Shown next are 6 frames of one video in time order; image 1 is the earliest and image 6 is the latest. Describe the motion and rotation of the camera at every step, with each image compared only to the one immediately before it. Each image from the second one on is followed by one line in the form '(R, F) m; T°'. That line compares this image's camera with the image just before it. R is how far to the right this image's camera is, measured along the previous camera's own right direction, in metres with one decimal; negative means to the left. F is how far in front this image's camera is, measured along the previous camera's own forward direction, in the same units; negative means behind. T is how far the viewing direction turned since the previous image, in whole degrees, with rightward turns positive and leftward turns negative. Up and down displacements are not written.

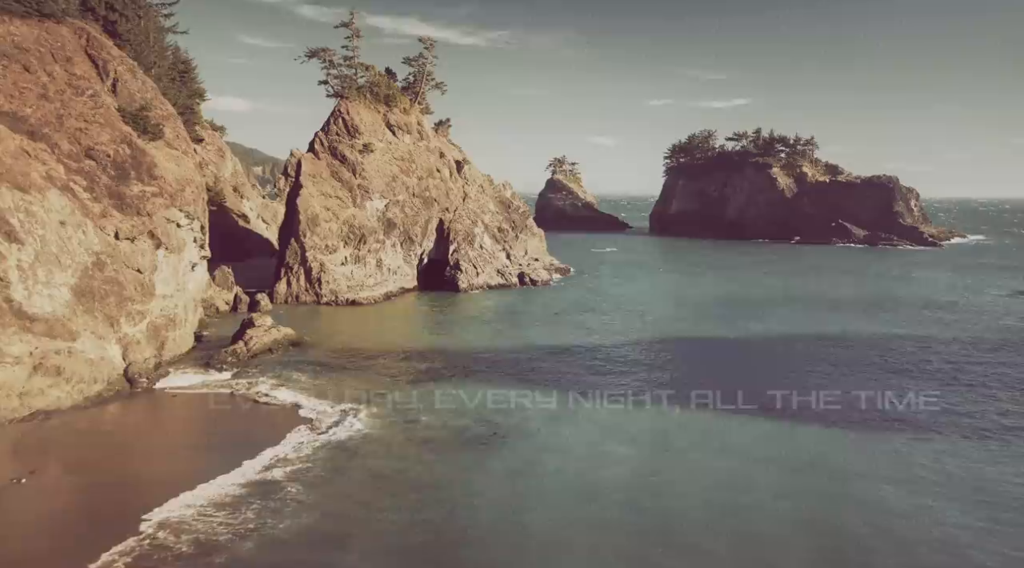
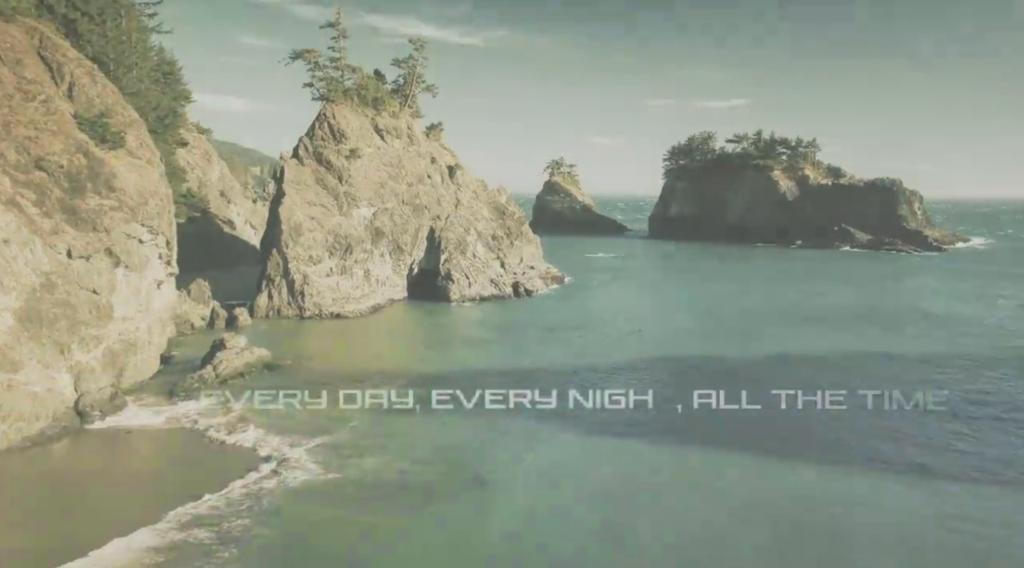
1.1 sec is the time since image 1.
(+0.3, +2.1) m; 0°
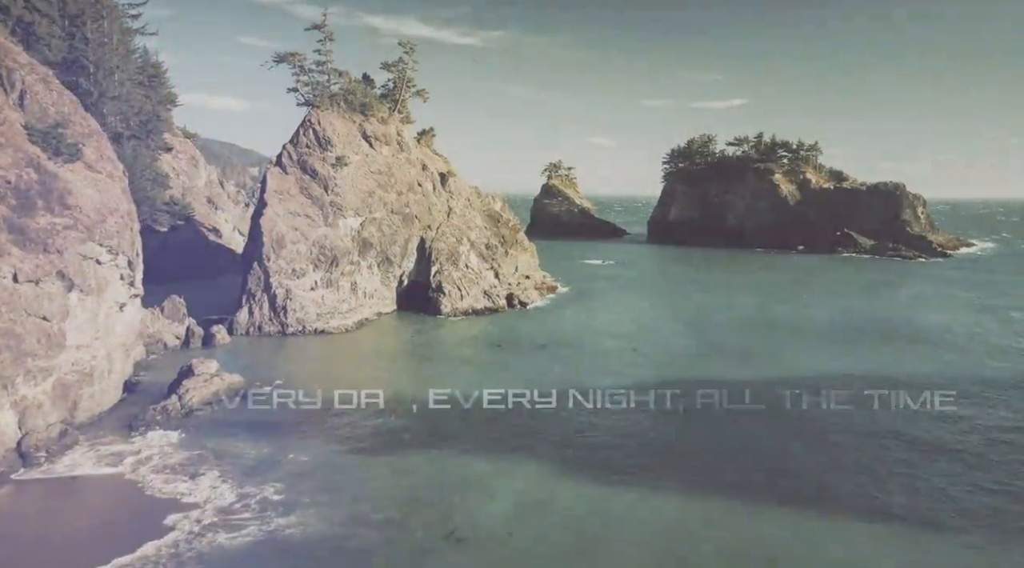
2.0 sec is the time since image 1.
(+0.3, +1.9) m; 0°
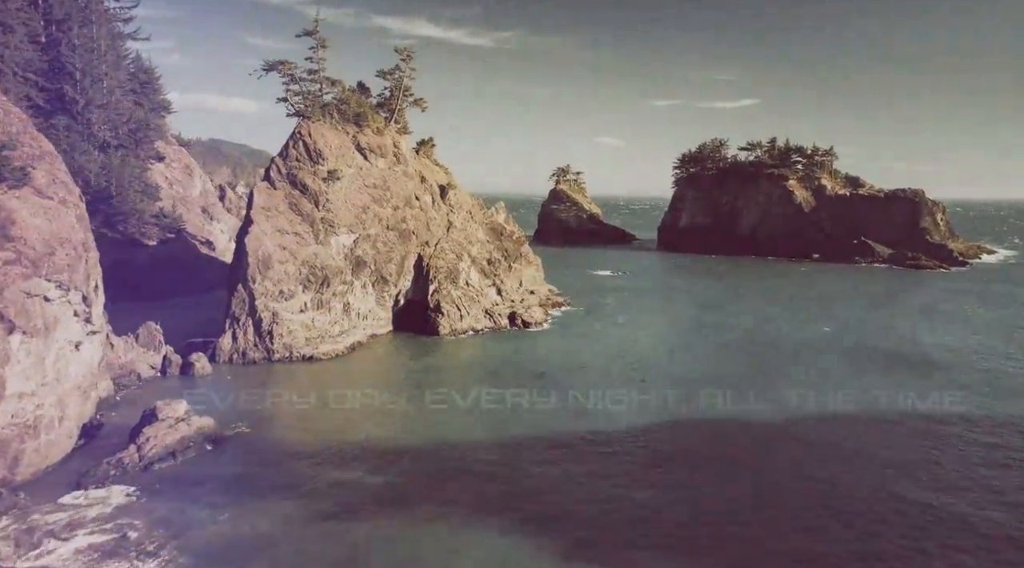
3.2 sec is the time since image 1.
(+0.4, +2.5) m; -1°
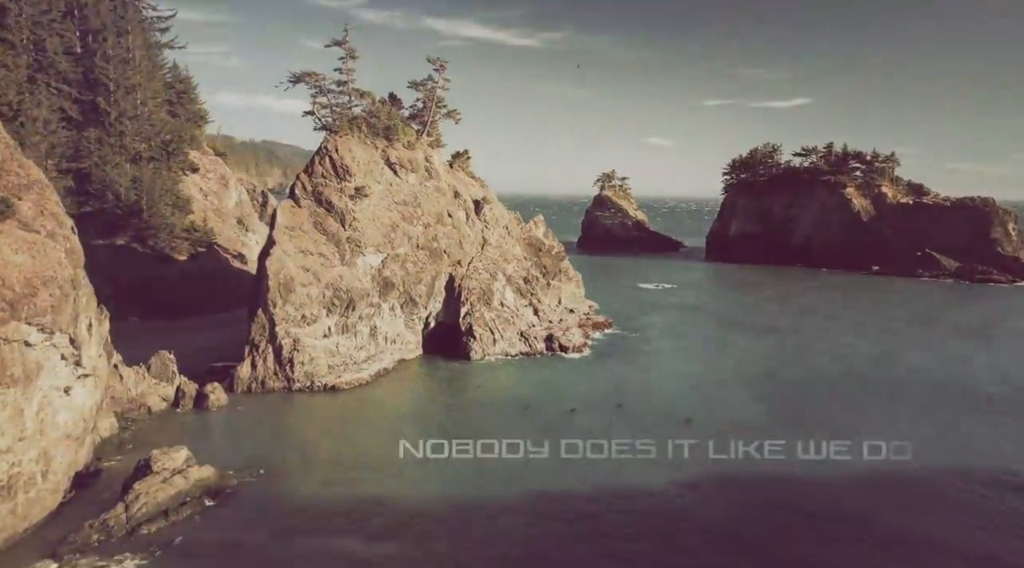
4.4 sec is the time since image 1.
(+0.5, +2.6) m; -3°
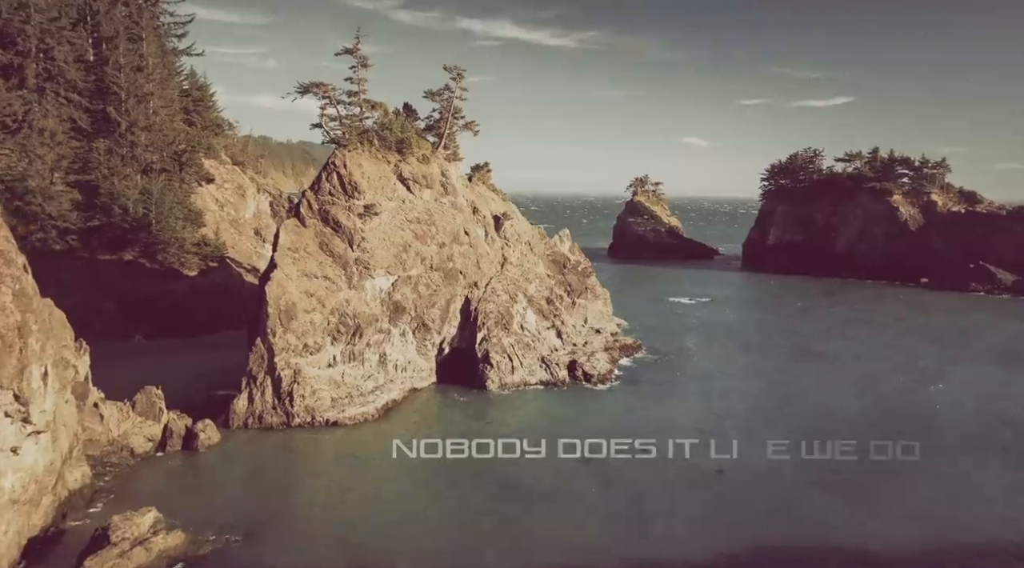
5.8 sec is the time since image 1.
(+0.7, +2.9) m; -3°
